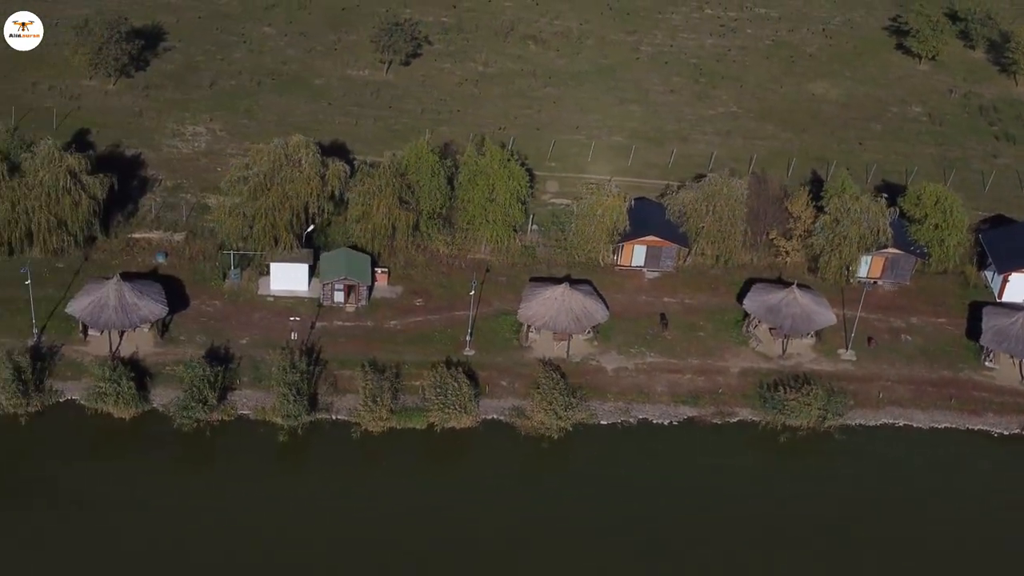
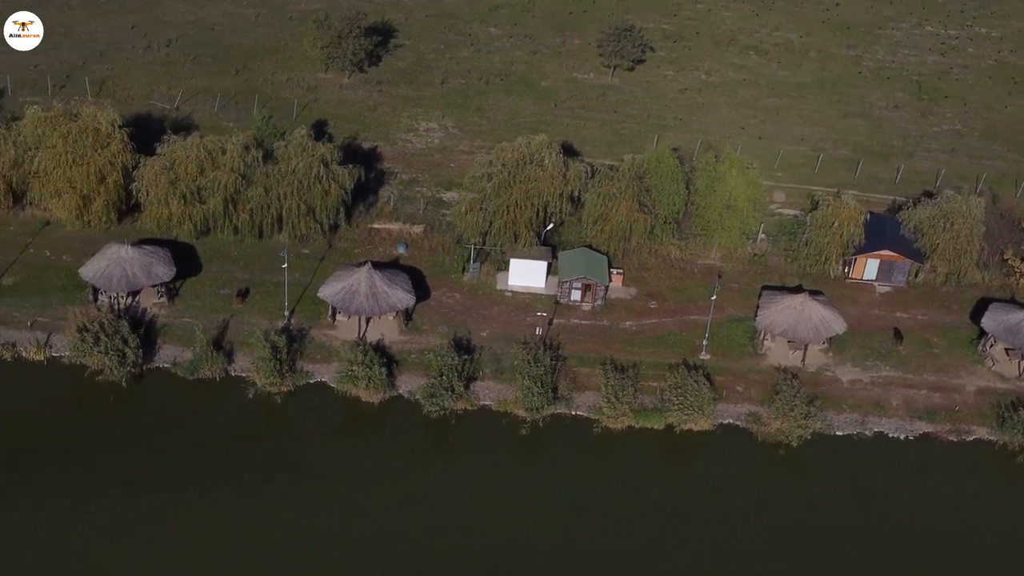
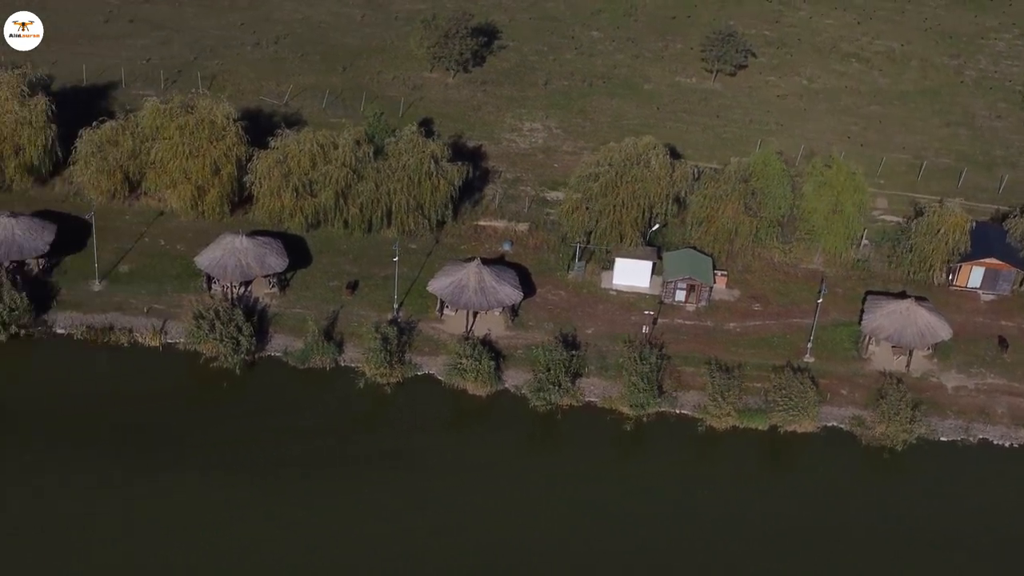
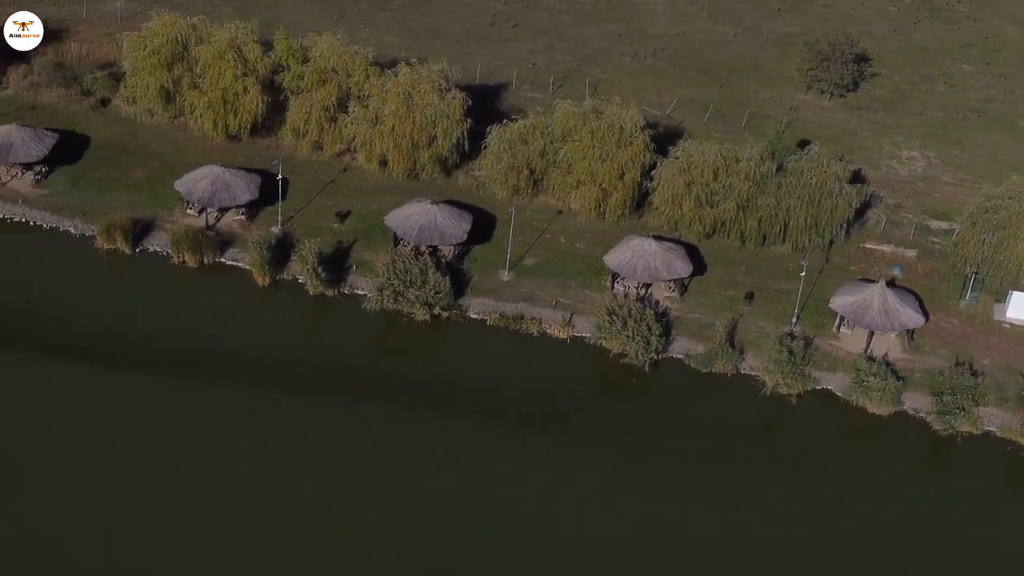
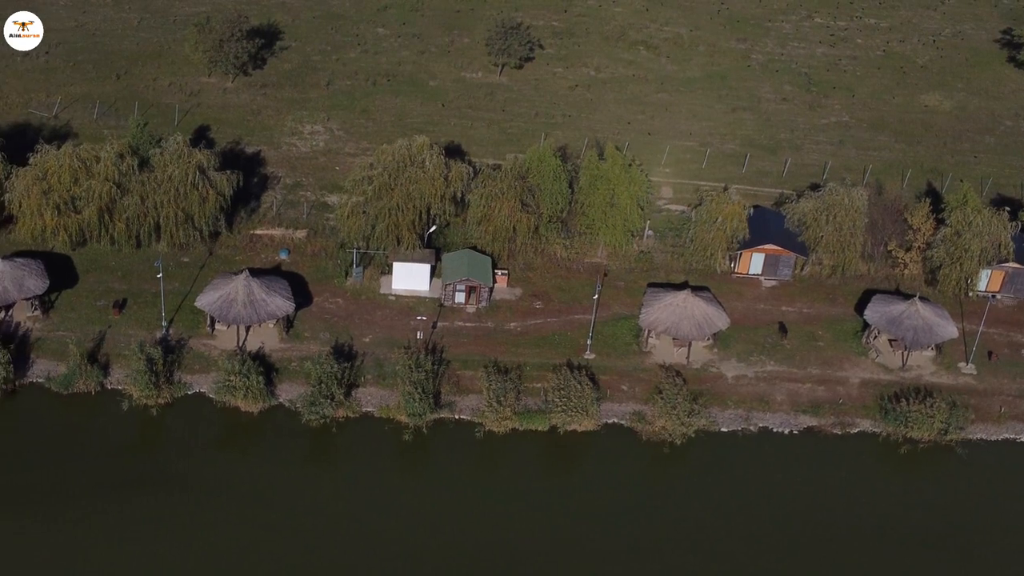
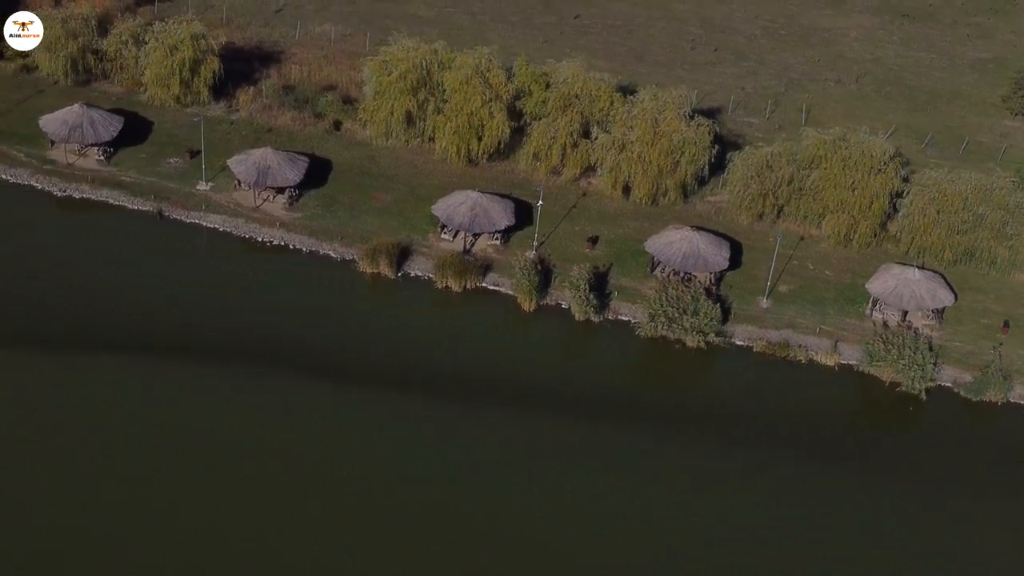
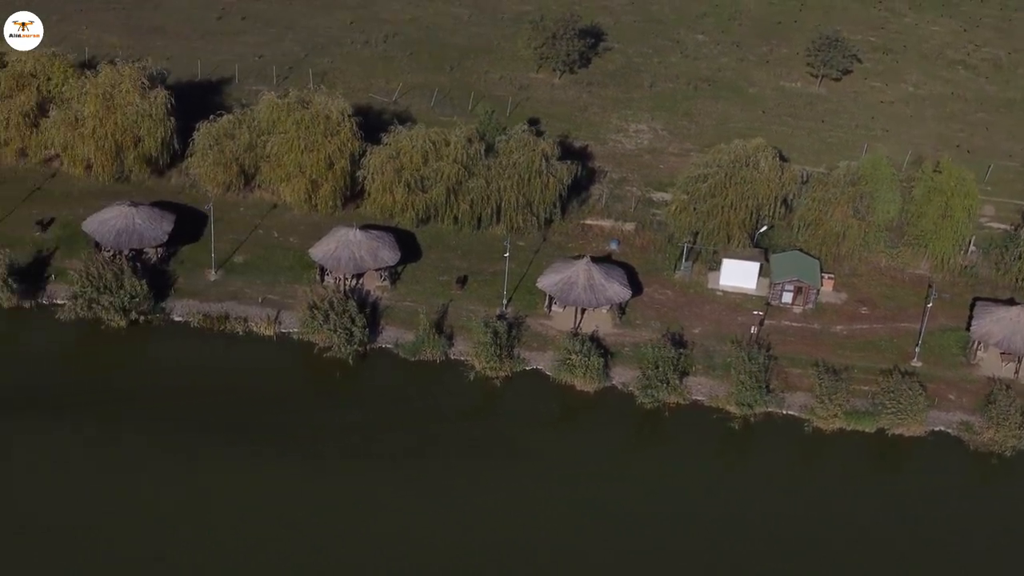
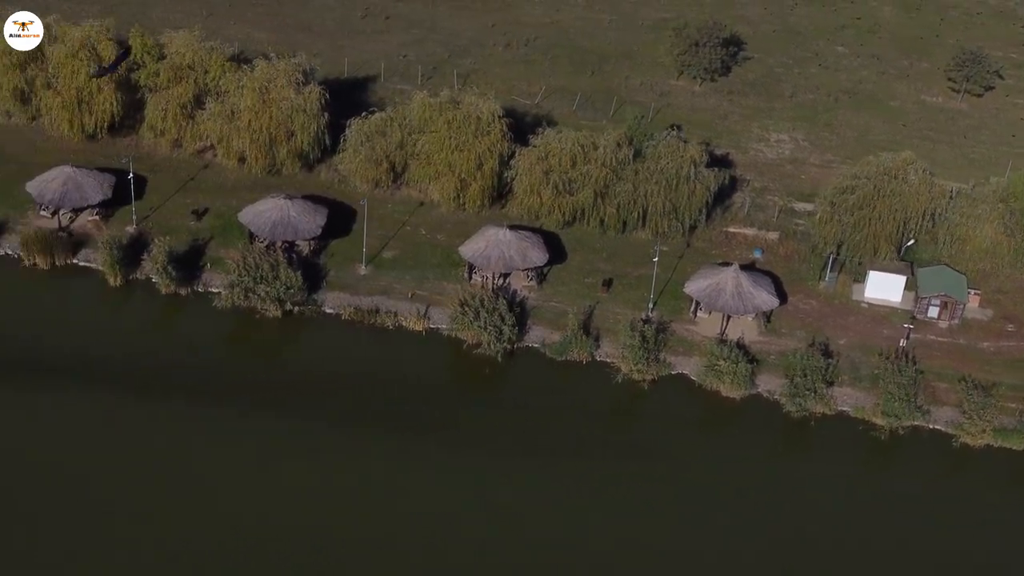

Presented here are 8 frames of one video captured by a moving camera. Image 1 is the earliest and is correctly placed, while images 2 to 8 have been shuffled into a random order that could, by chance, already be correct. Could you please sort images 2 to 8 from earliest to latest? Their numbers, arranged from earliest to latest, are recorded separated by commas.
5, 2, 3, 7, 8, 4, 6
